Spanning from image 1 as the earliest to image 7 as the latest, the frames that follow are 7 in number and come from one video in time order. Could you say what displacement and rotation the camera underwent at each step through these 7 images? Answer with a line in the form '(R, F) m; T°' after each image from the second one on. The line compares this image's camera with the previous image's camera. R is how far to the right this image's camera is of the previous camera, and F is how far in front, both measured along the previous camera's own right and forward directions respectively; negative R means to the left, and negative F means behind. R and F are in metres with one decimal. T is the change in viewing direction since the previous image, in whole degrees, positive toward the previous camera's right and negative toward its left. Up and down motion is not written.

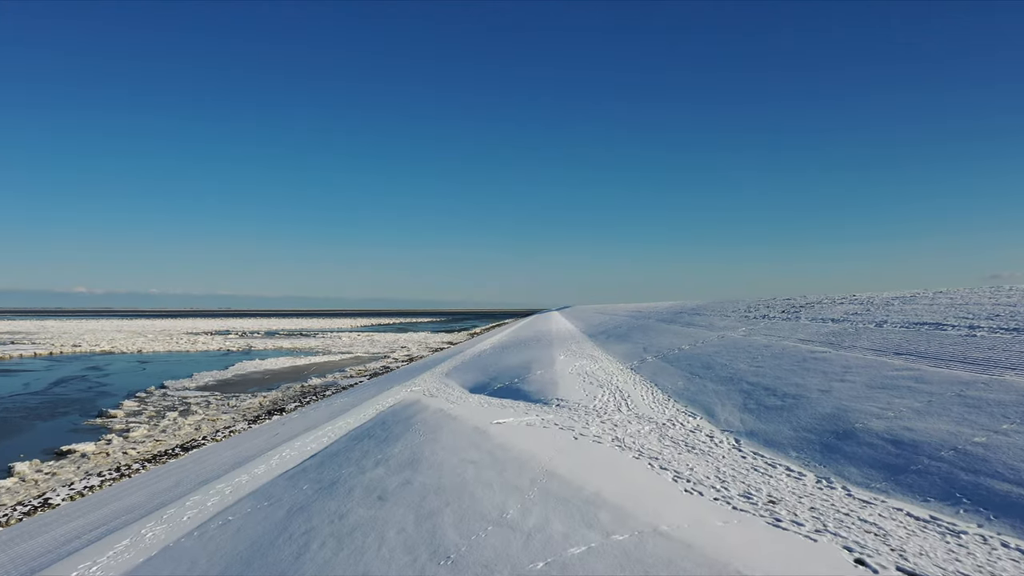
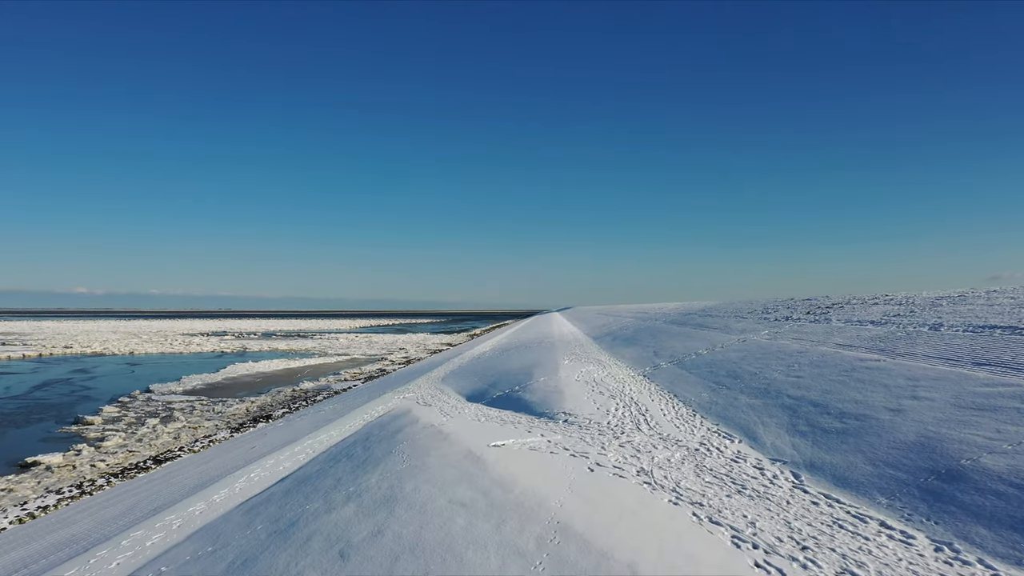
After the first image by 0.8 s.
(0.0, +1.6) m; 0°
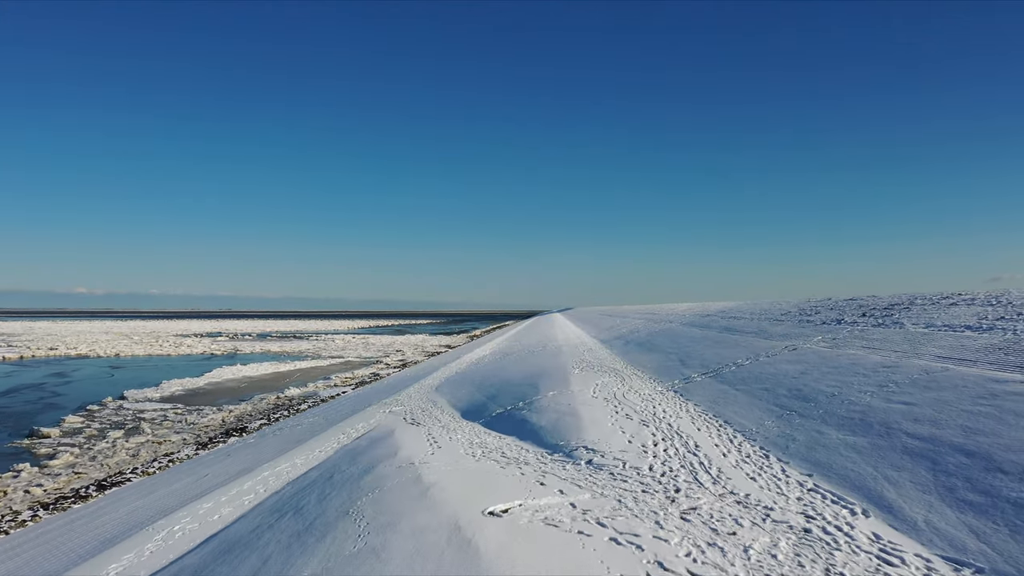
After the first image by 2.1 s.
(-0.1, +2.6) m; 0°
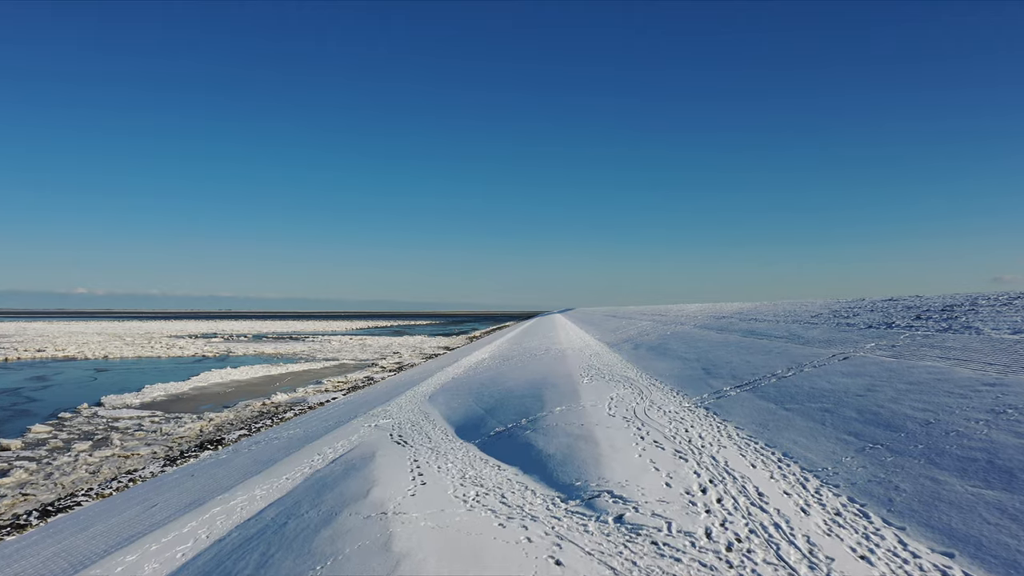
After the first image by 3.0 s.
(0.0, +1.9) m; 0°
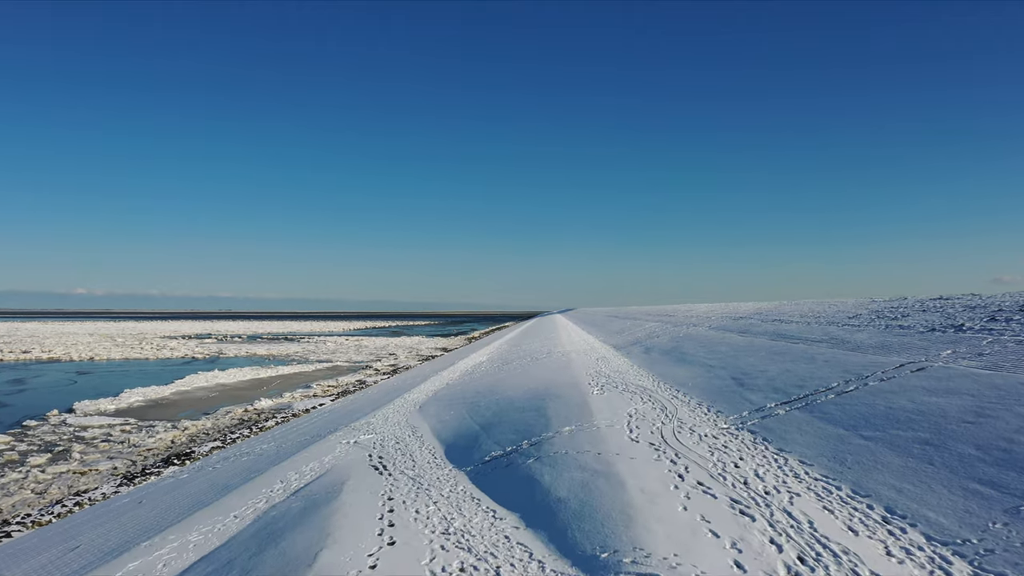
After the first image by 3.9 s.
(0.0, +2.0) m; 0°
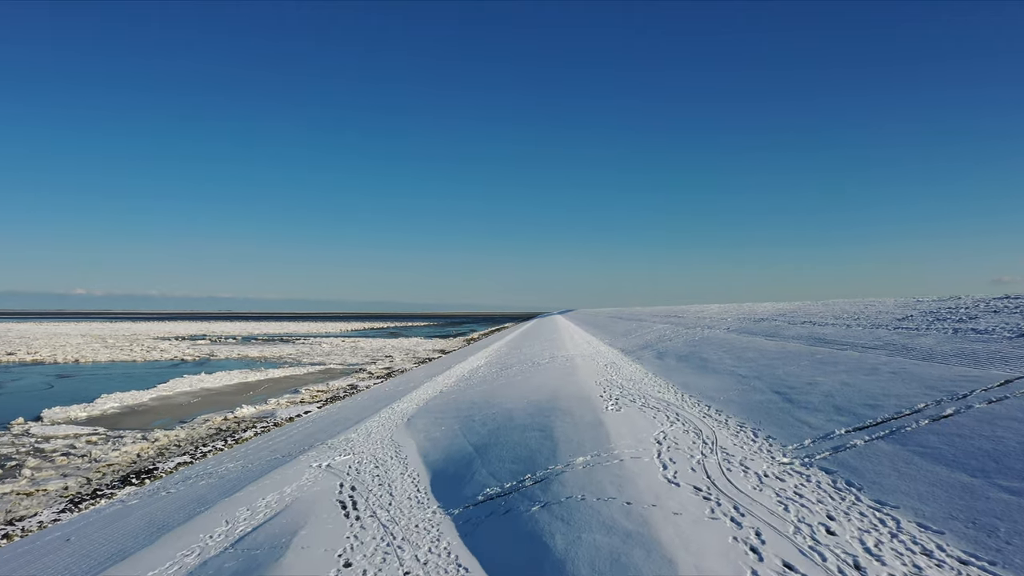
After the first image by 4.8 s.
(0.0, +2.0) m; 0°
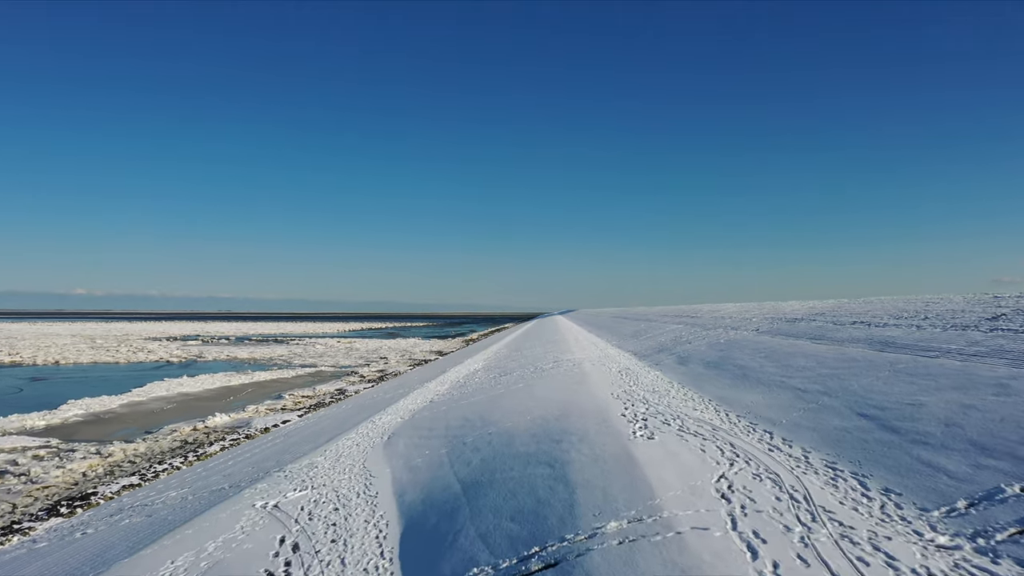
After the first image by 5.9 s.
(0.0, +2.6) m; 0°
